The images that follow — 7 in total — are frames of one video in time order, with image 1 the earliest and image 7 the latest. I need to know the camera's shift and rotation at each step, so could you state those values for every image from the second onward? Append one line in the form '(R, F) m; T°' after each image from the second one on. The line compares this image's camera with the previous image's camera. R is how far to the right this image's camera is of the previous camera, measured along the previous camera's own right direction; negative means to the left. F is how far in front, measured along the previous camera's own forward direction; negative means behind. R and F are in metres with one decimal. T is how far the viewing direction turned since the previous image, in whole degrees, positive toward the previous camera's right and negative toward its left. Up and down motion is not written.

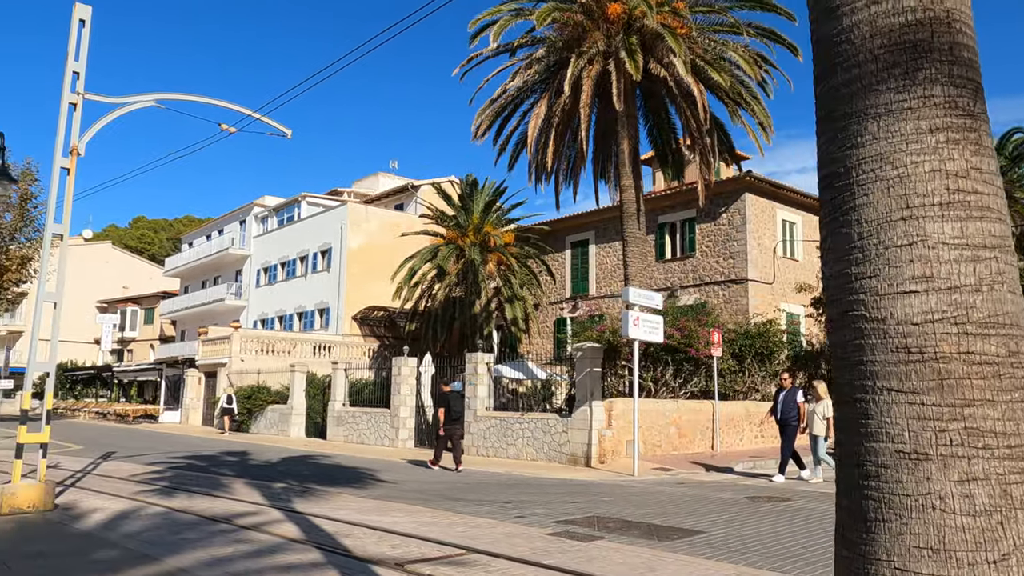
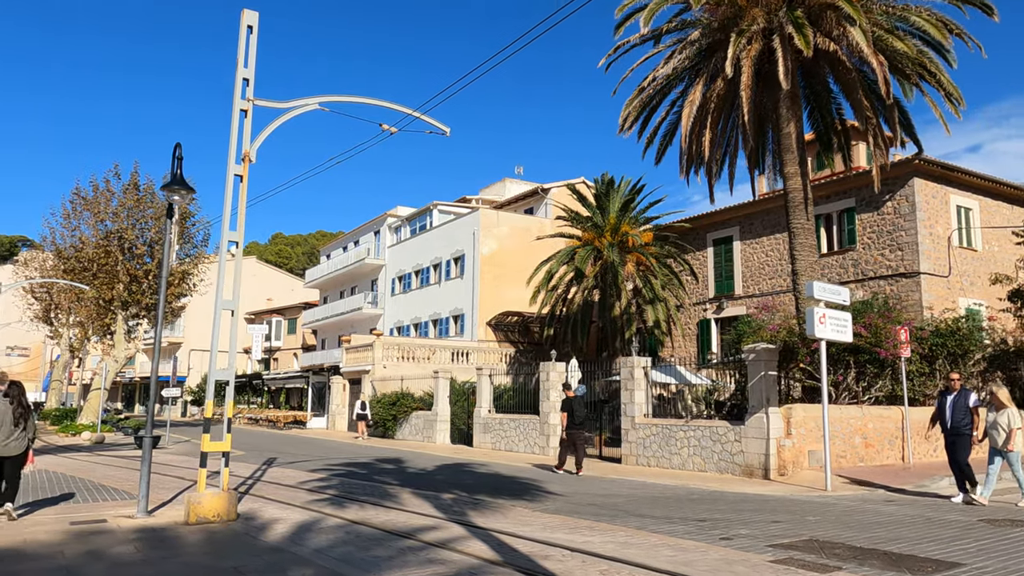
(-0.8, +0.7) m; -9°
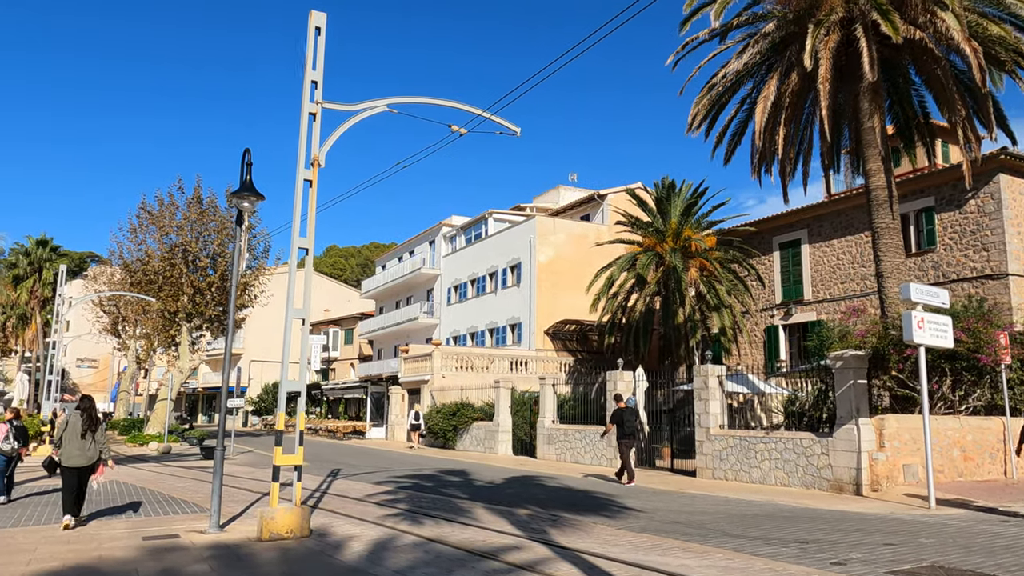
(-0.4, +0.5) m; -4°
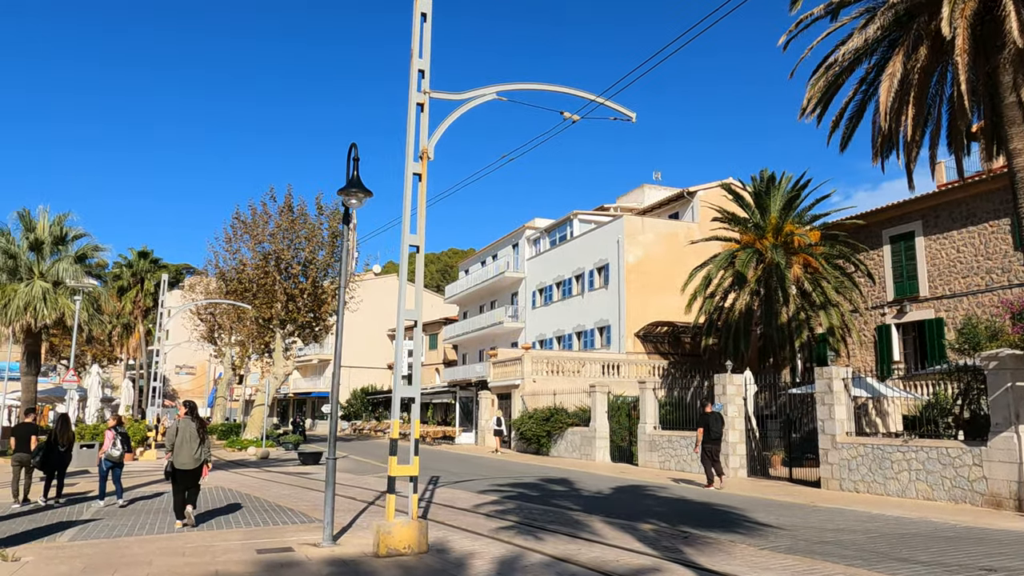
(-0.6, +0.7) m; -6°
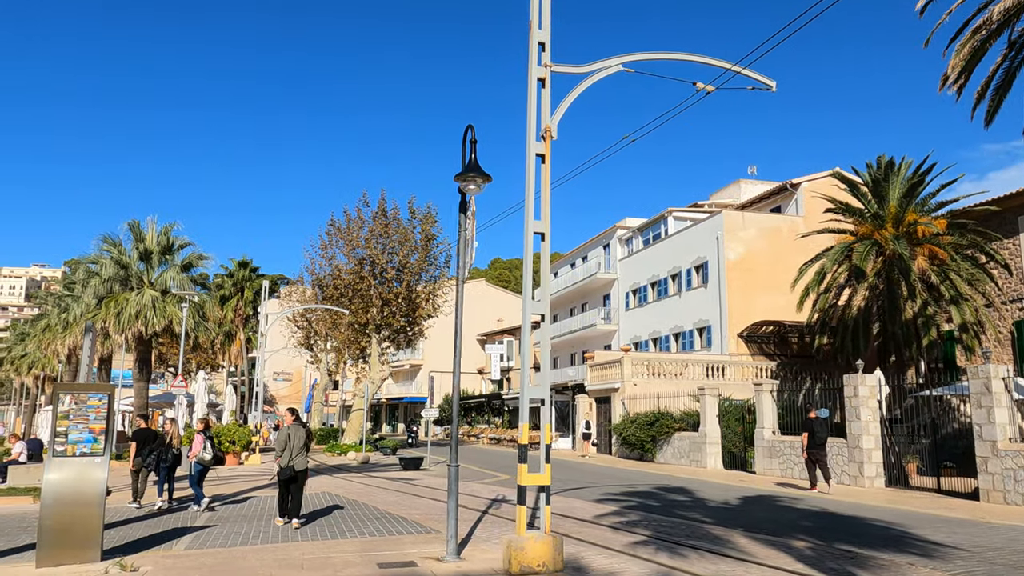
(-0.6, +0.8) m; -6°
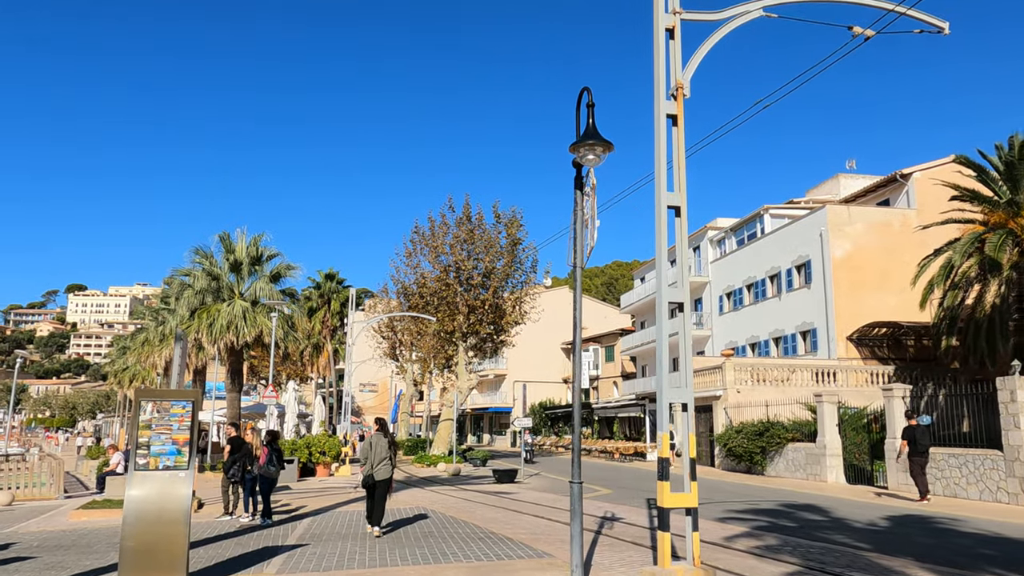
(-0.5, +1.2) m; -6°
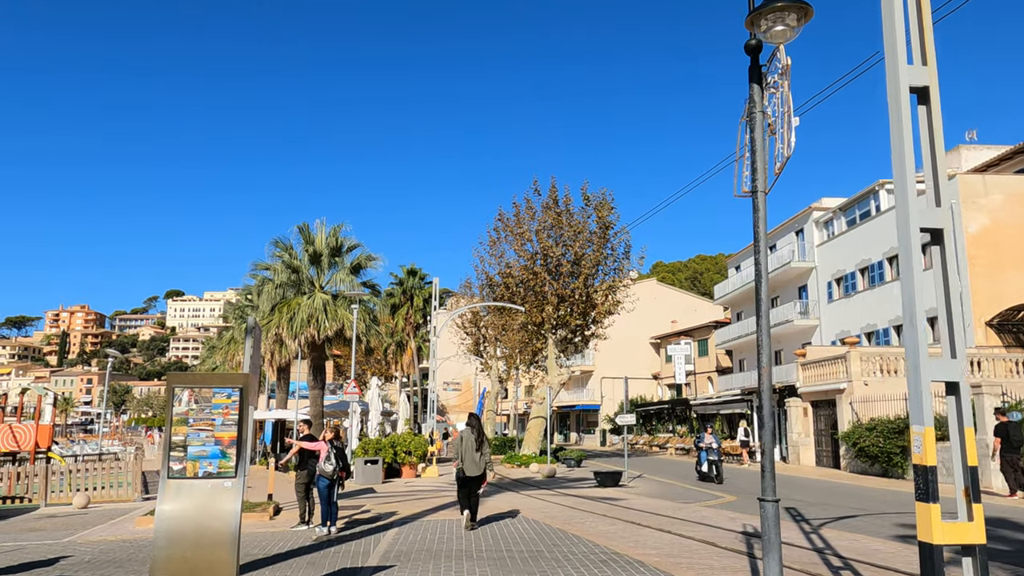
(-0.5, +2.1) m; -6°
